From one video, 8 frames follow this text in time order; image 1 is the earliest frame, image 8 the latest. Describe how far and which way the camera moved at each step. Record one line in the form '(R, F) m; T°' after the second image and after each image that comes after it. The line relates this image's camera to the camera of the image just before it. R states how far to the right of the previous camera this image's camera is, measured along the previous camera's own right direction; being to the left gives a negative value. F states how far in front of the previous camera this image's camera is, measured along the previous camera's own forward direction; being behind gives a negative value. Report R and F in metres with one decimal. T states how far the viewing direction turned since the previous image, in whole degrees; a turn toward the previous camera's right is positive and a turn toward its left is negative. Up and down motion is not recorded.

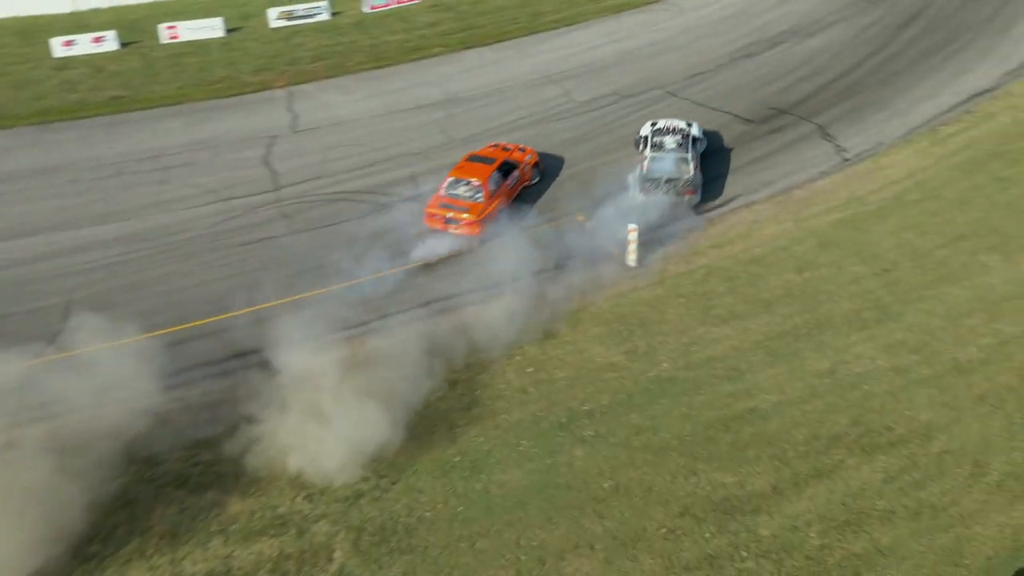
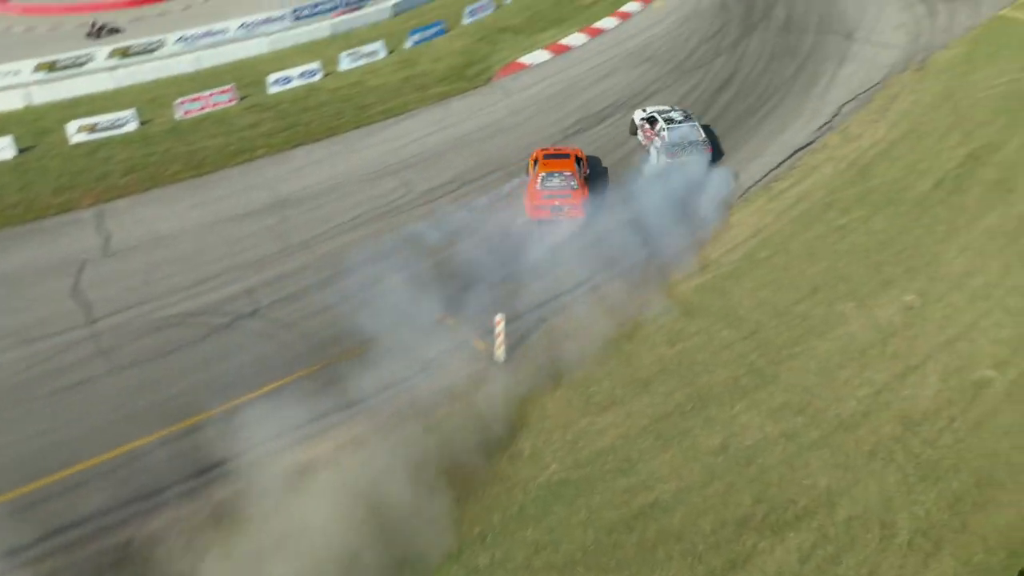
(-0.1, +0.8) m; +11°
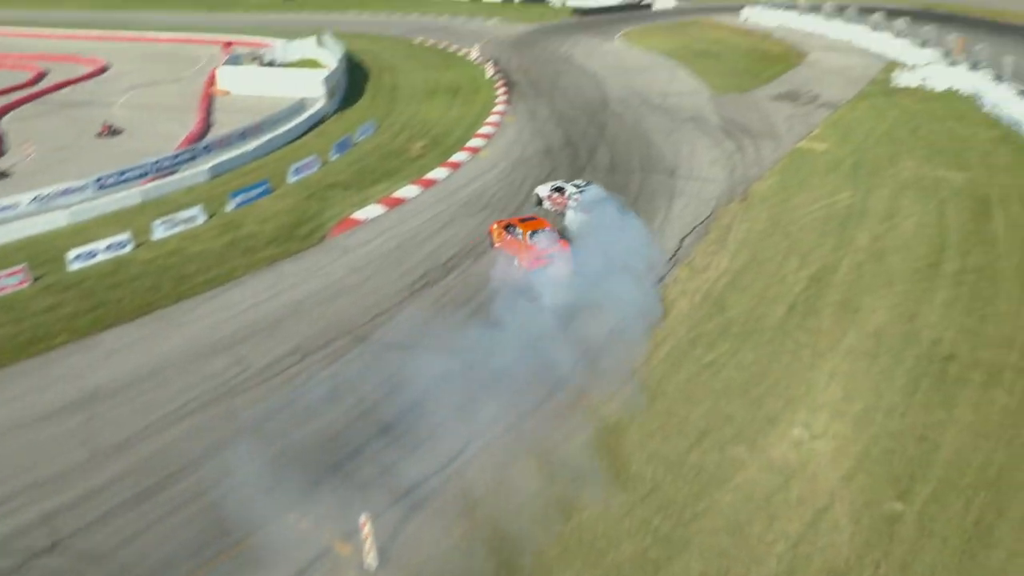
(-0.2, +1.1) m; +12°
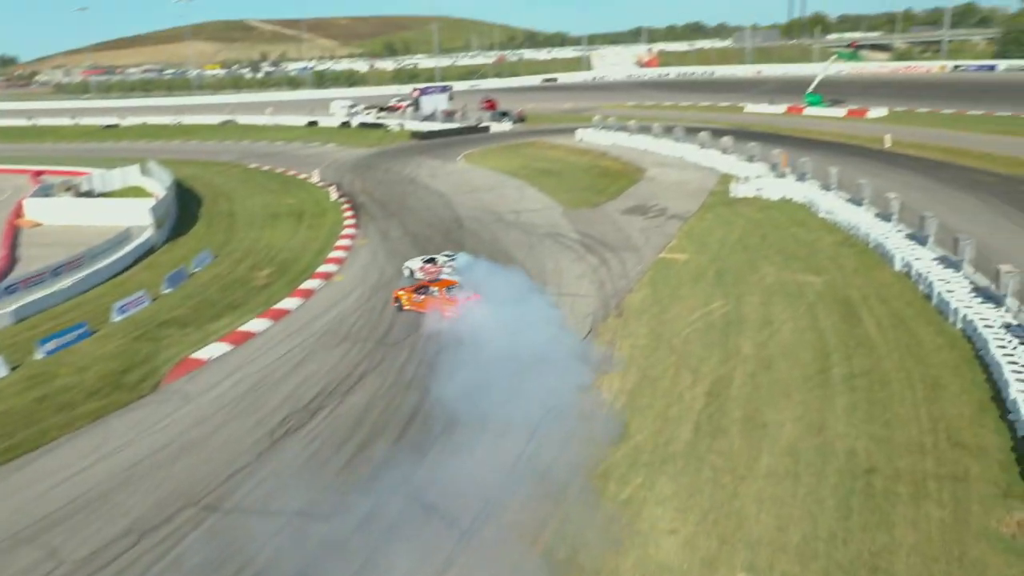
(-0.5, +1.5) m; +11°
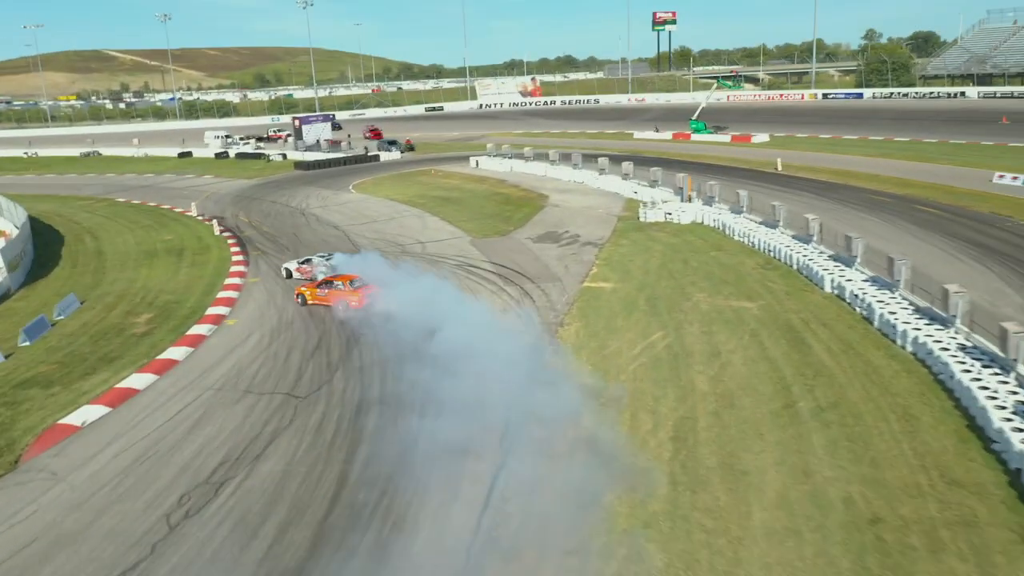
(-0.8, +1.7) m; +8°
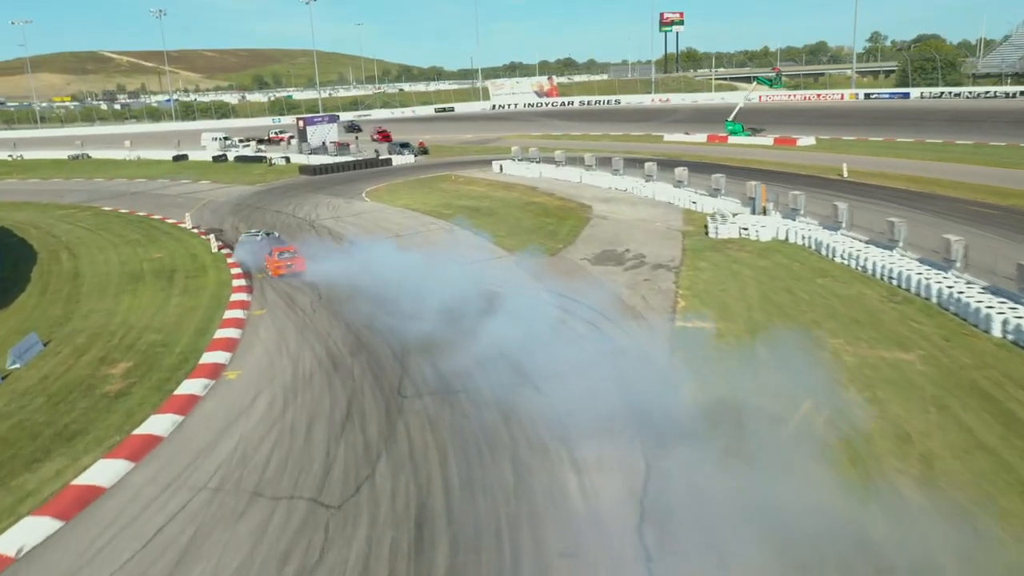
(-1.5, +4.3) m; 0°
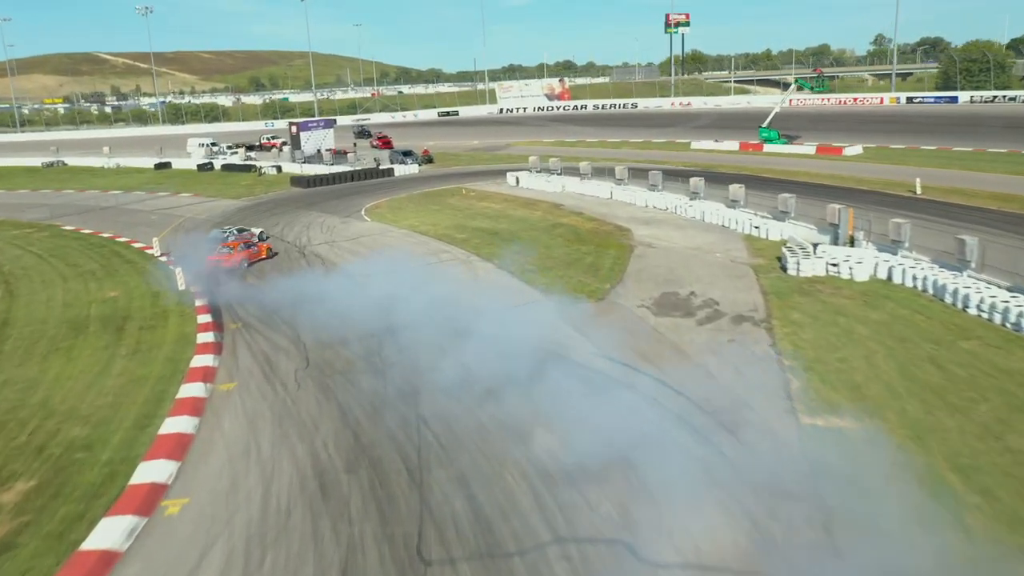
(-0.9, +4.8) m; 0°
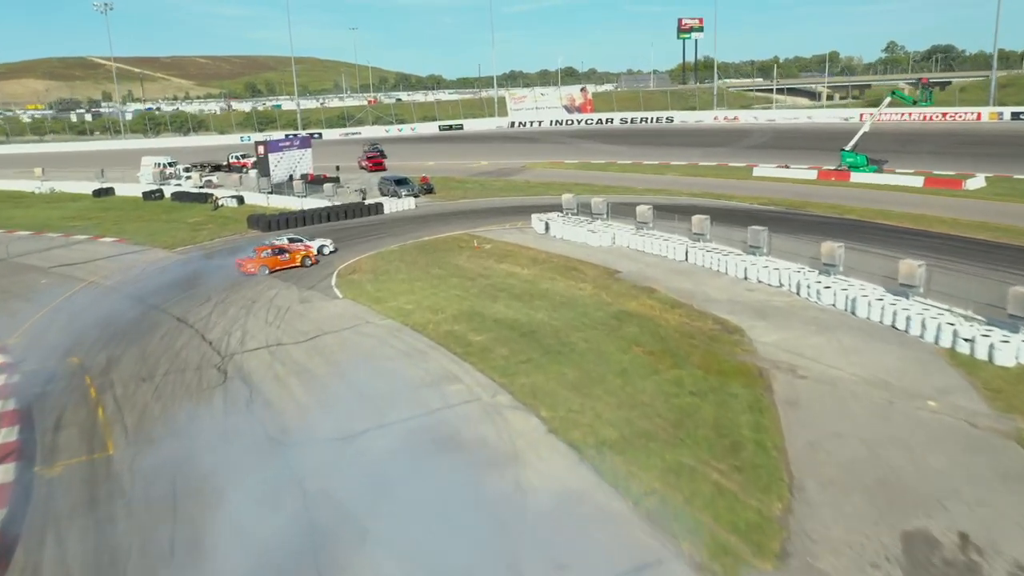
(-1.0, +9.9) m; 0°
